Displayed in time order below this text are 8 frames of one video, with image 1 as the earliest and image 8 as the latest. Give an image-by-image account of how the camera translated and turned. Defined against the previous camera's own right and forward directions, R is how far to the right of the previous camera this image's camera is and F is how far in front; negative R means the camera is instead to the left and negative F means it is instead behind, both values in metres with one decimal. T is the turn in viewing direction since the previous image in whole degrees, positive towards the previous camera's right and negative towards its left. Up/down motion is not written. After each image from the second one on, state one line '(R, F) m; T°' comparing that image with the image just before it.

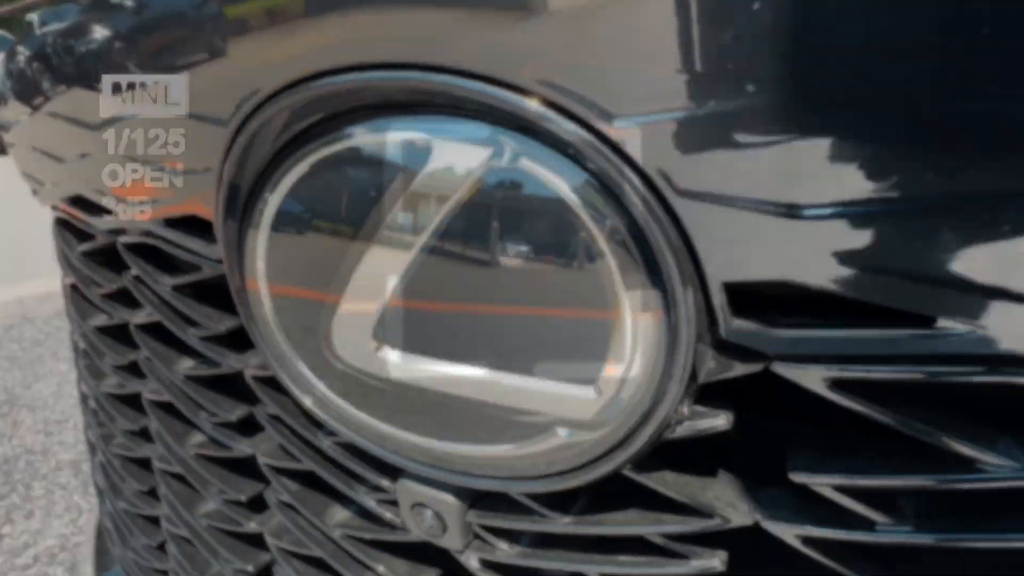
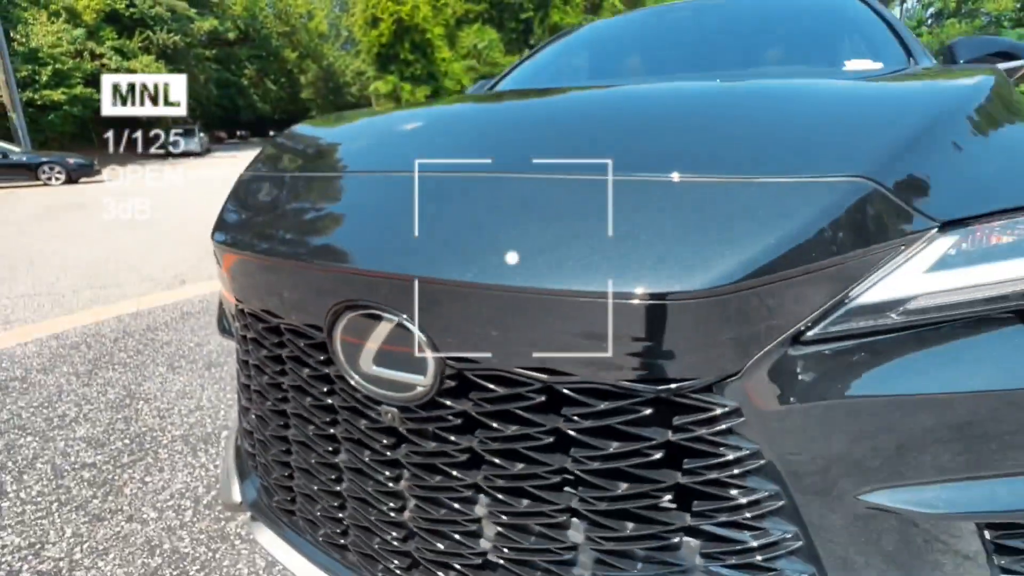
(+0.2, -0.5) m; -3°
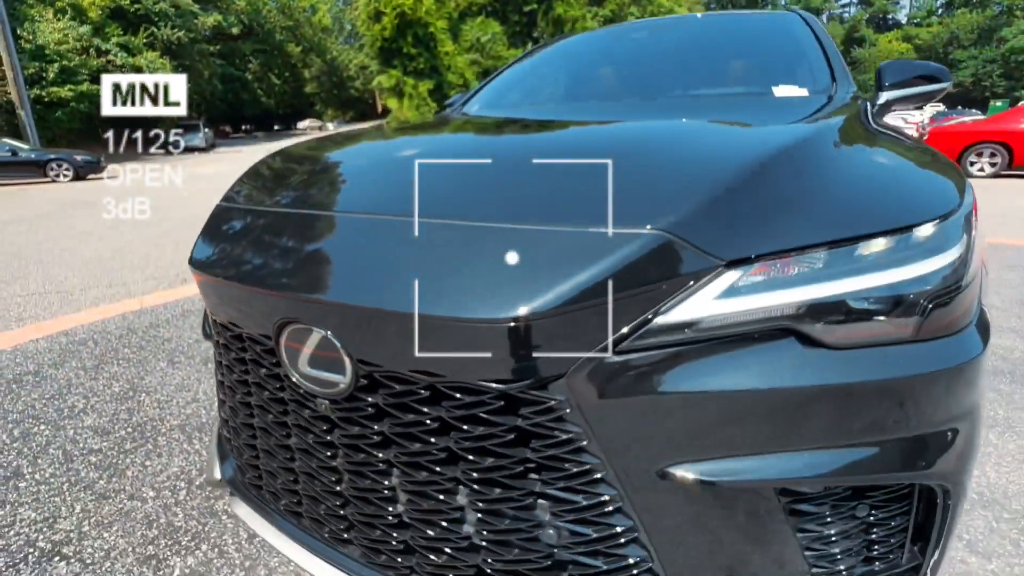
(+0.2, -0.2) m; -1°
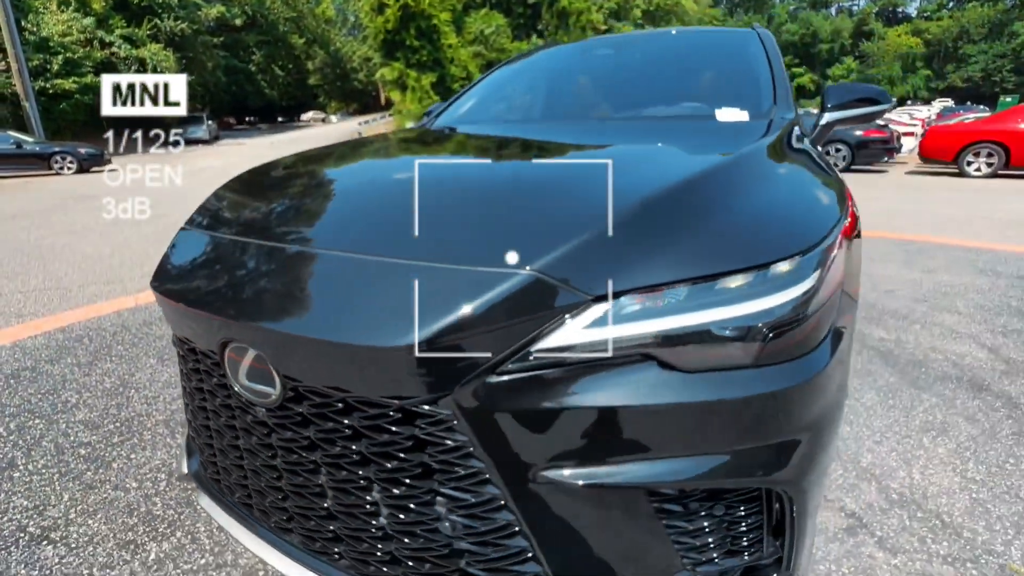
(+0.2, -0.1) m; 0°
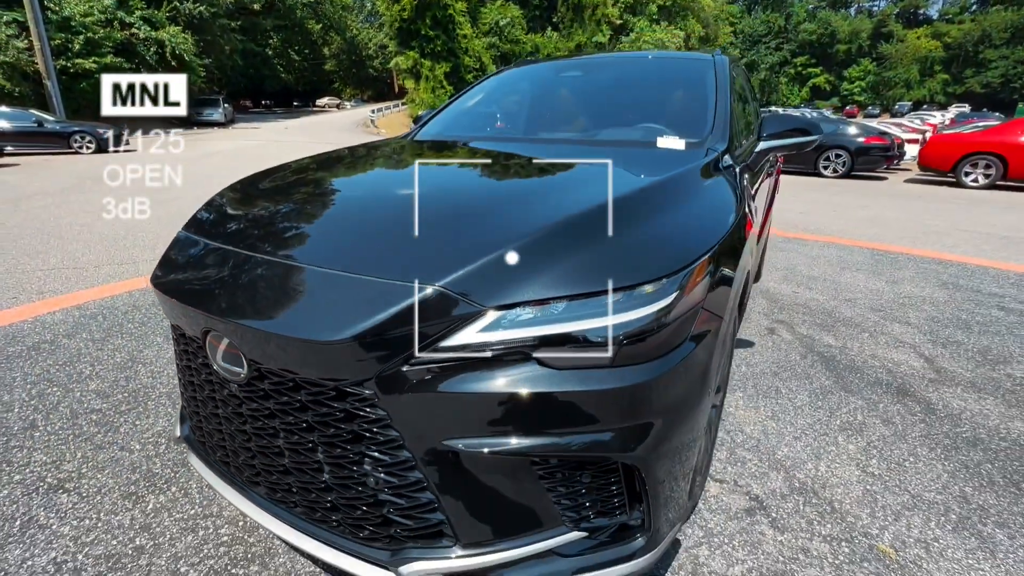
(+0.2, -0.2) m; -1°
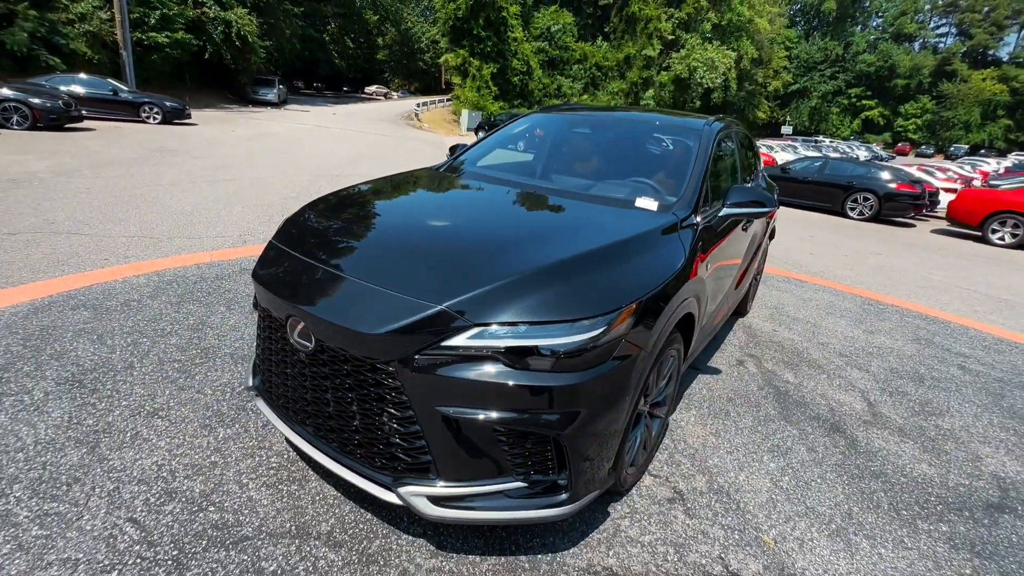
(+0.1, -0.5) m; -3°
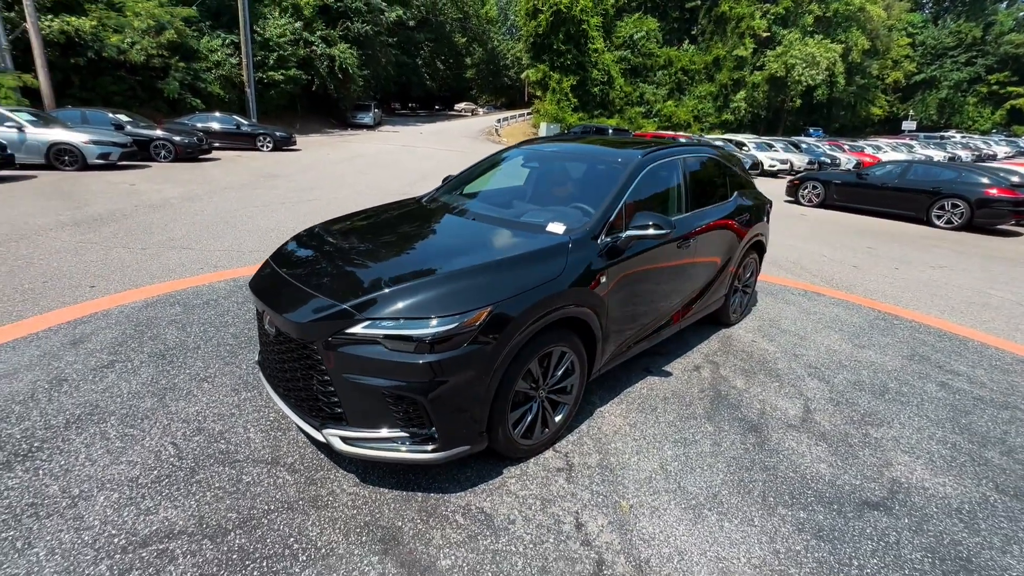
(+1.0, -0.6) m; -11°
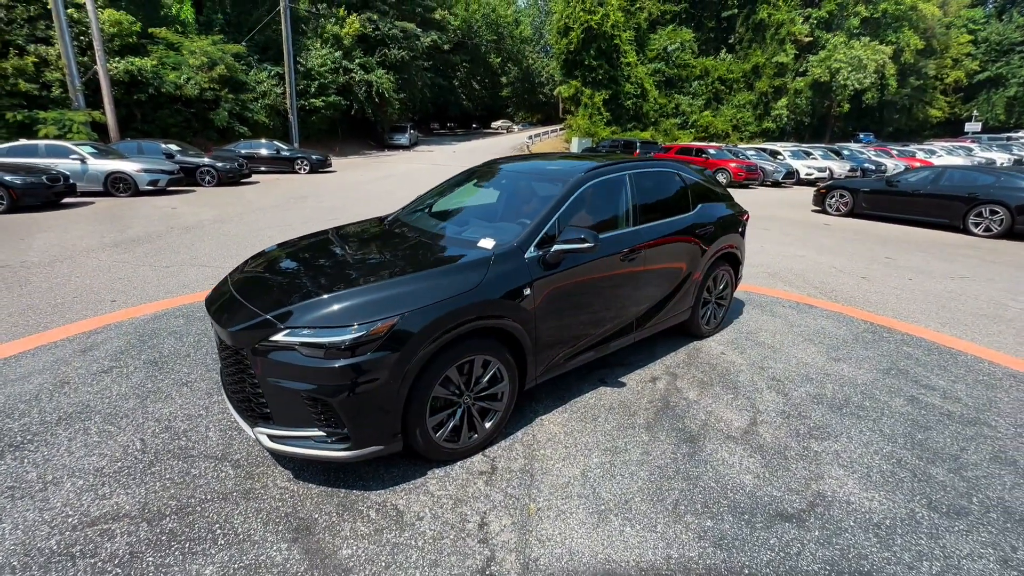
(+0.8, -0.2) m; -5°
